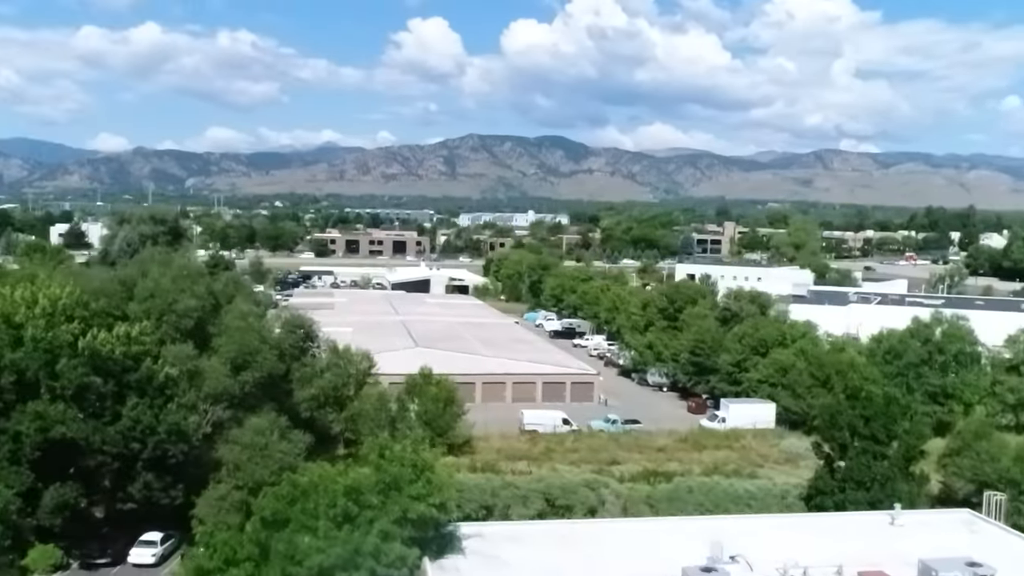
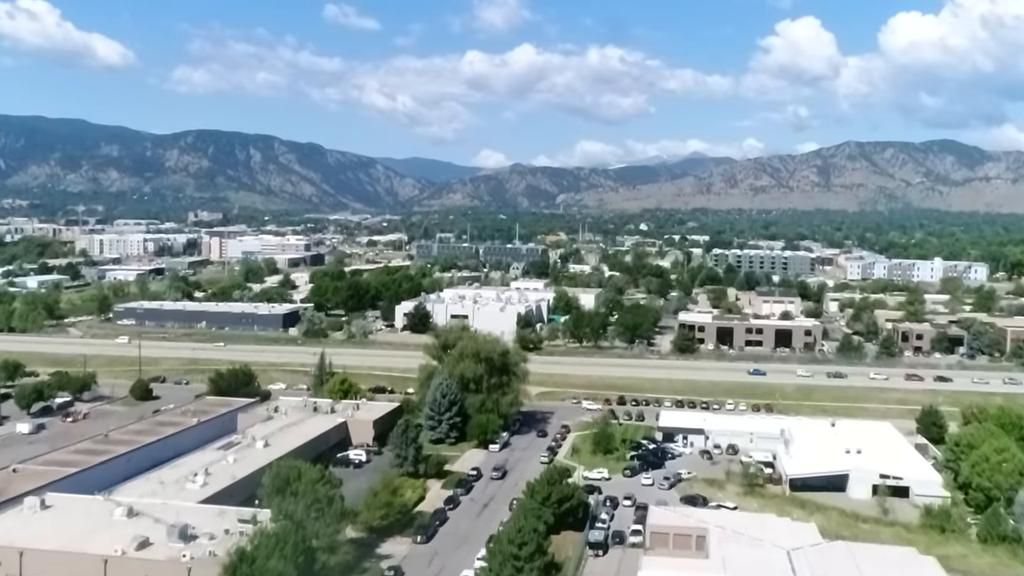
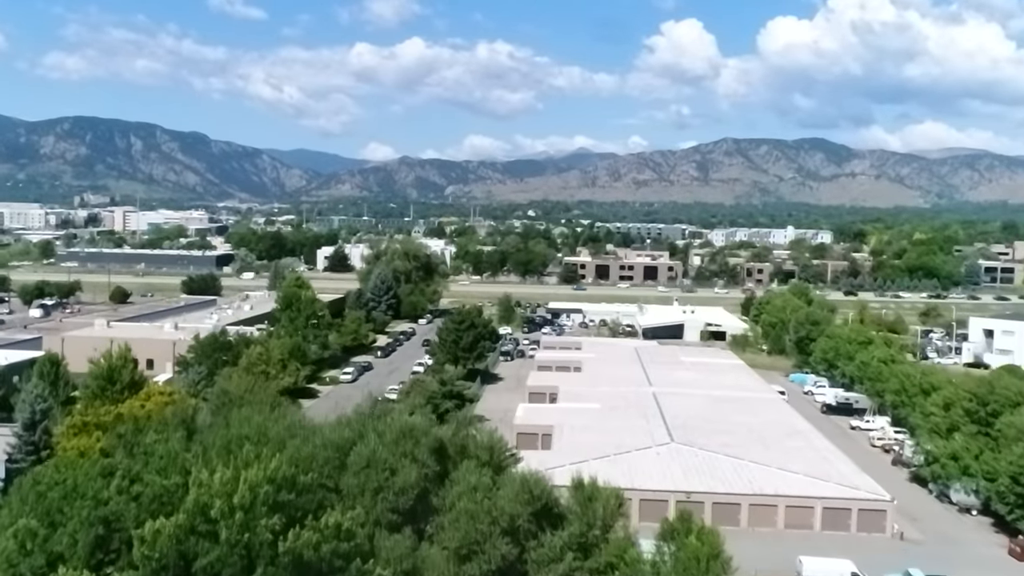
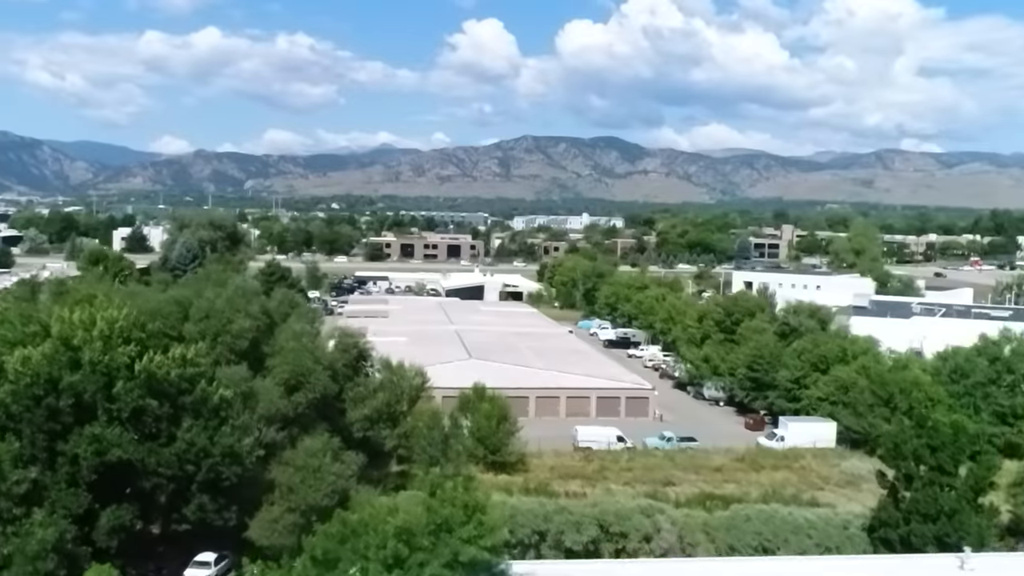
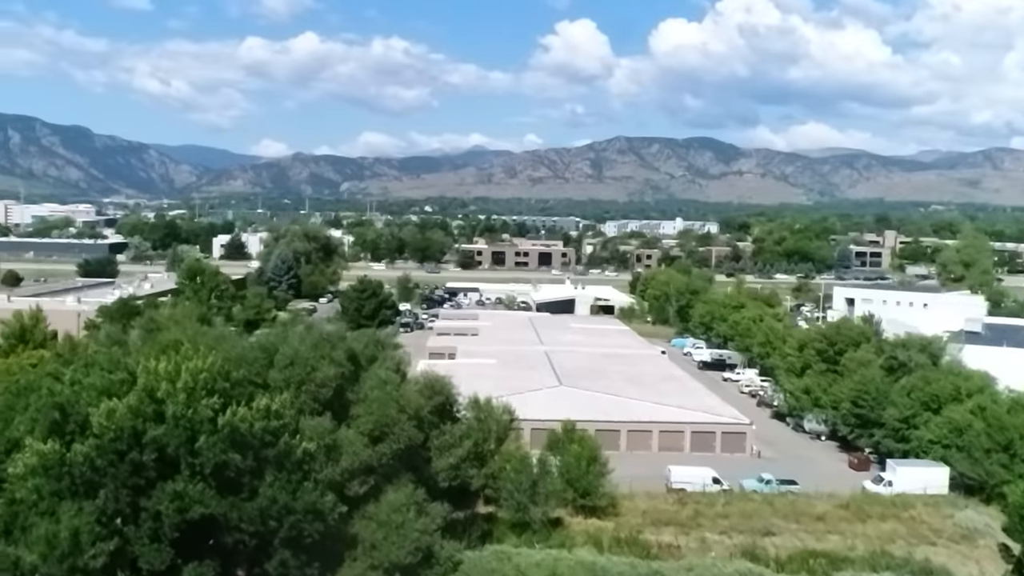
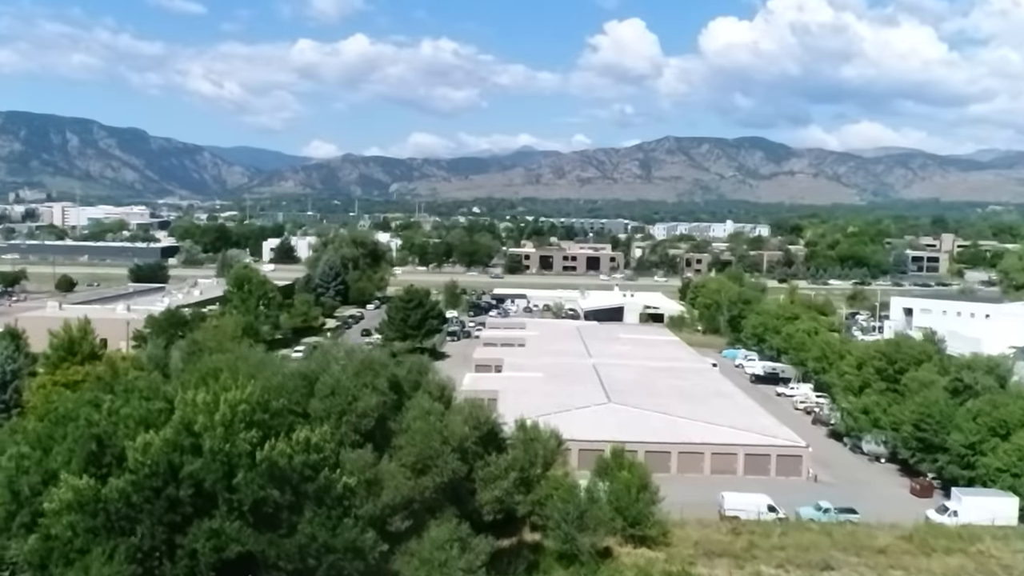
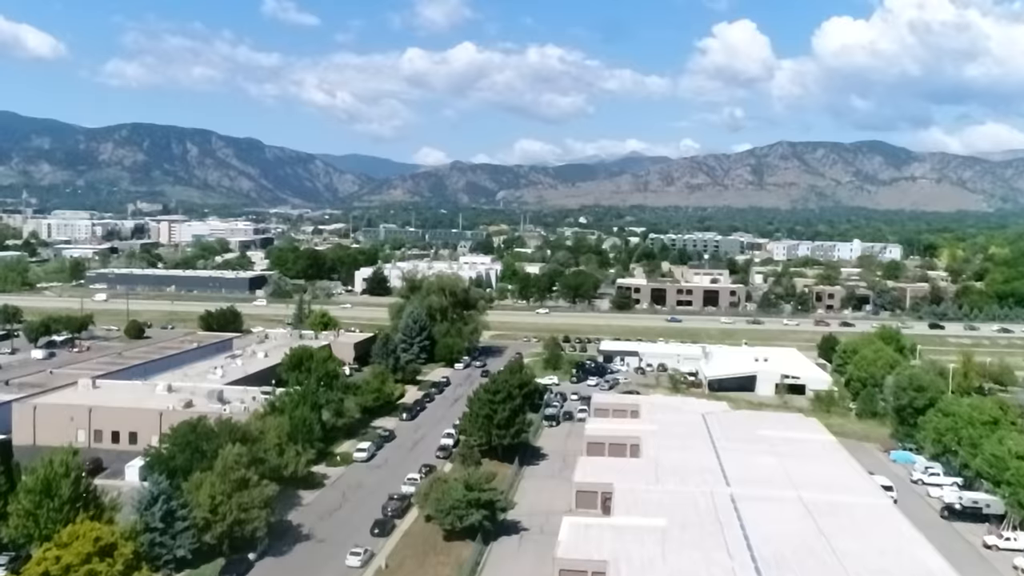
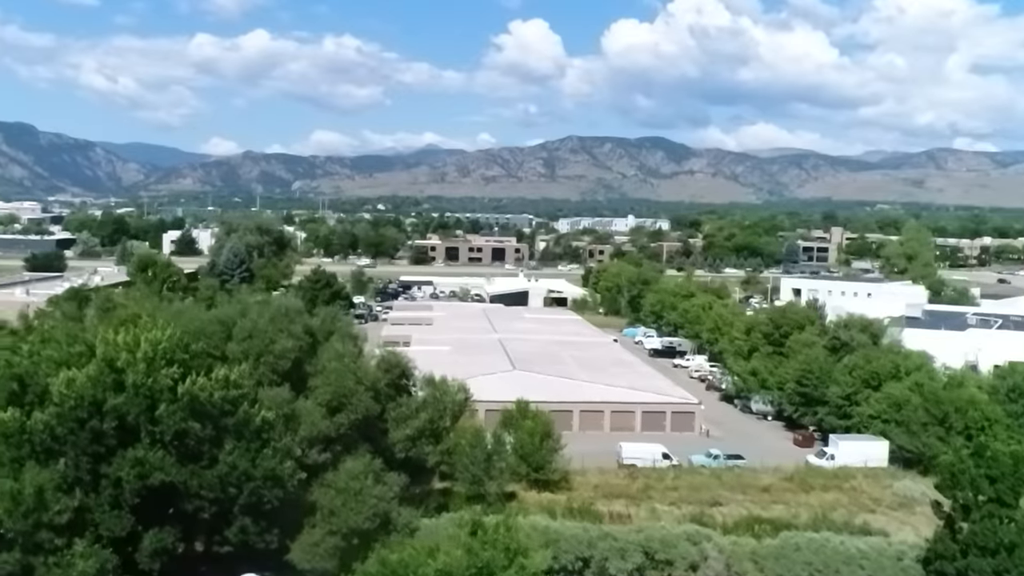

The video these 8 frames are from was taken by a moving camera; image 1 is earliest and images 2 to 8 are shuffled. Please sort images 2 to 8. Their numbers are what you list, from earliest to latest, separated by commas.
4, 8, 5, 6, 3, 7, 2
